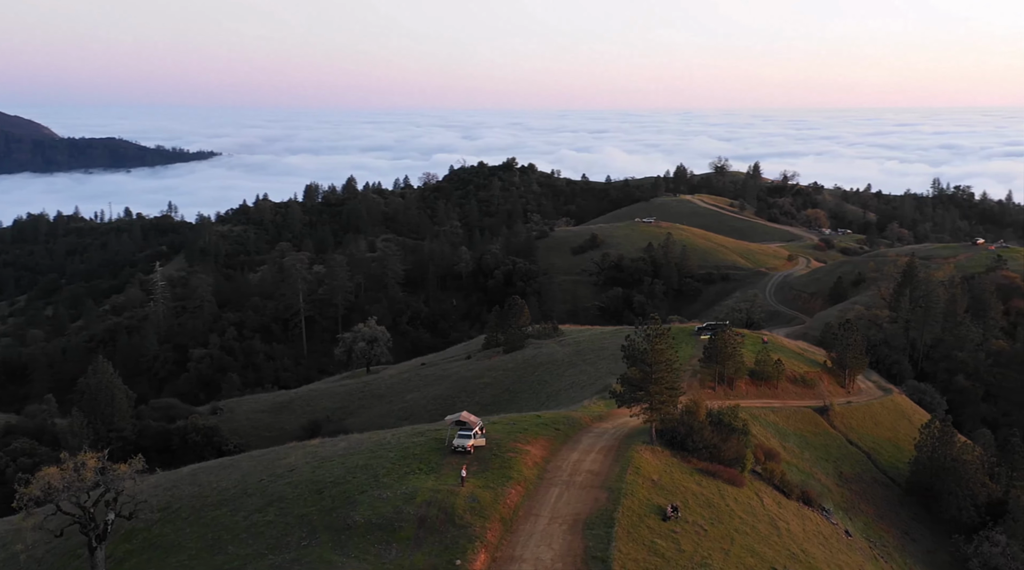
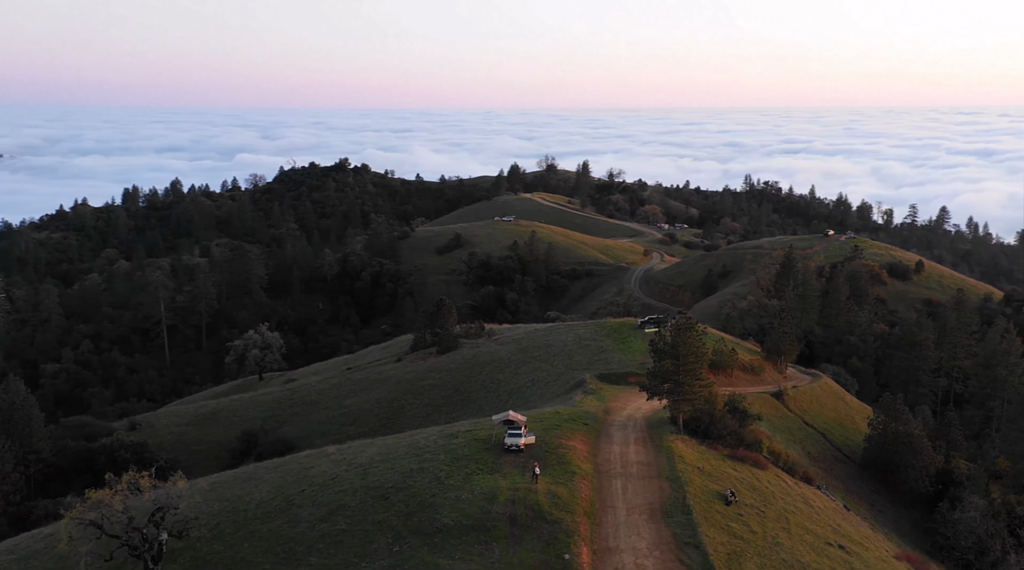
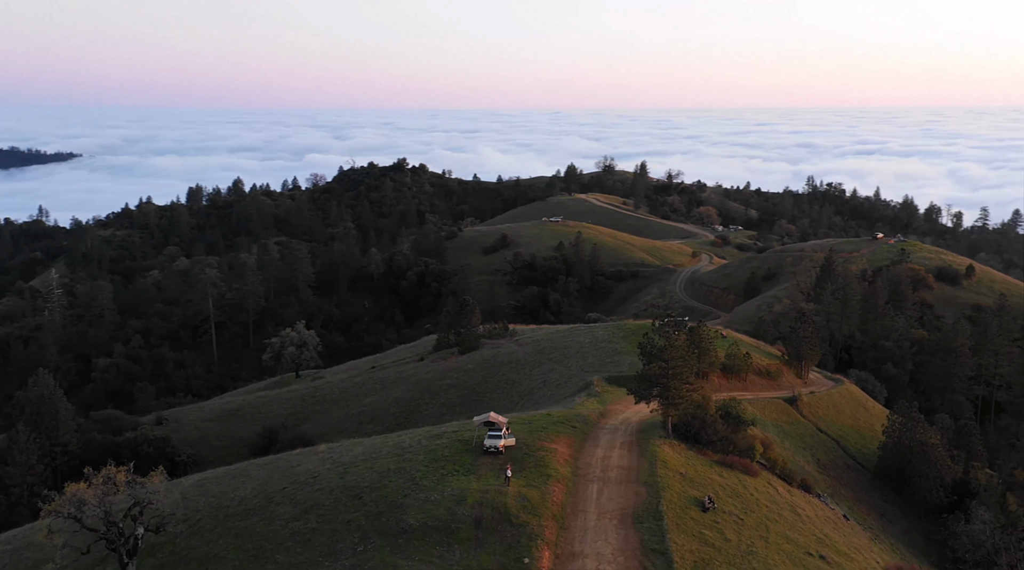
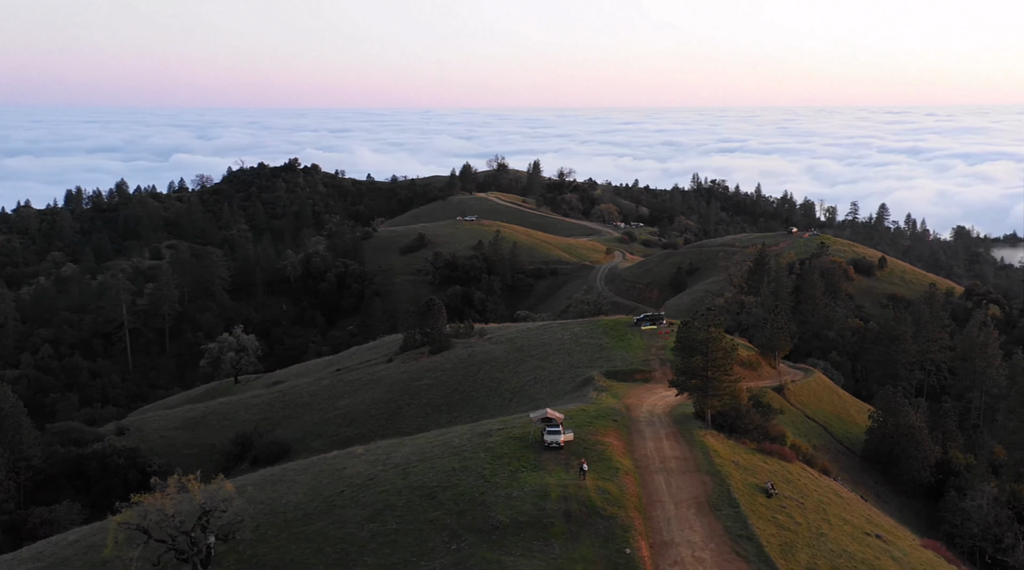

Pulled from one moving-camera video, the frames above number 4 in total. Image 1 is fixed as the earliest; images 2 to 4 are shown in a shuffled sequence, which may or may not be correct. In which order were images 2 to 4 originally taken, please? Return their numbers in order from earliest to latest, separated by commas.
3, 2, 4
